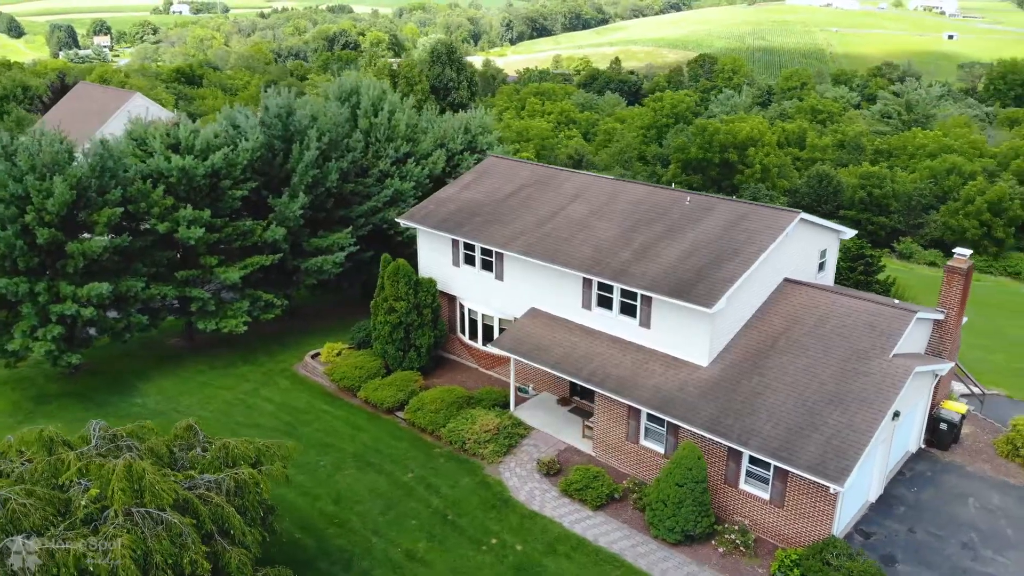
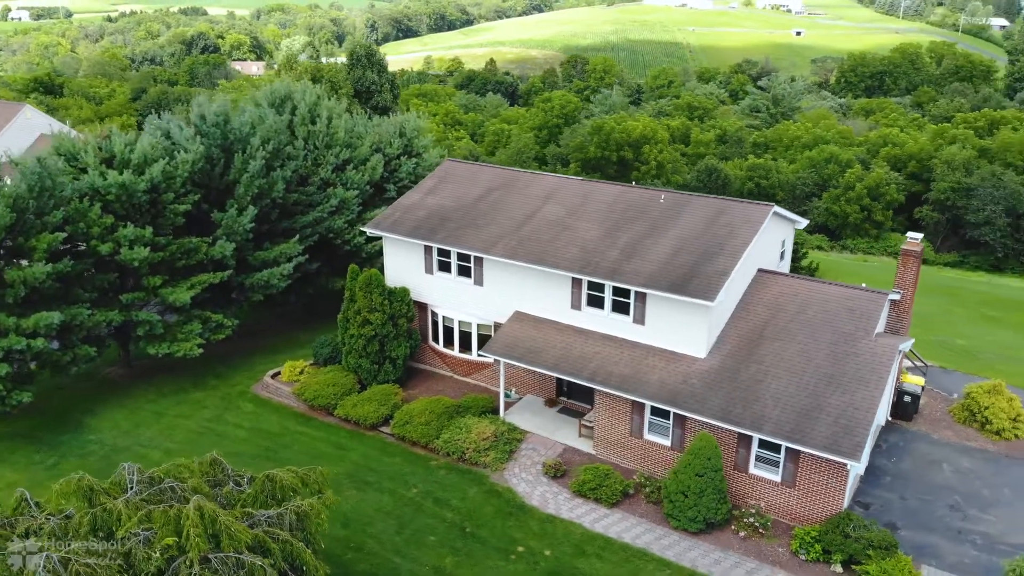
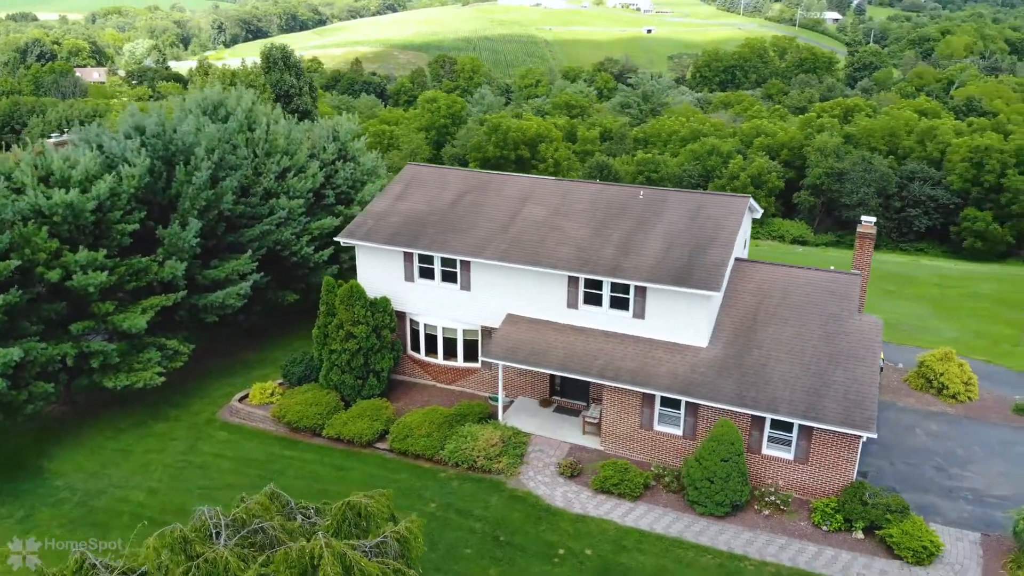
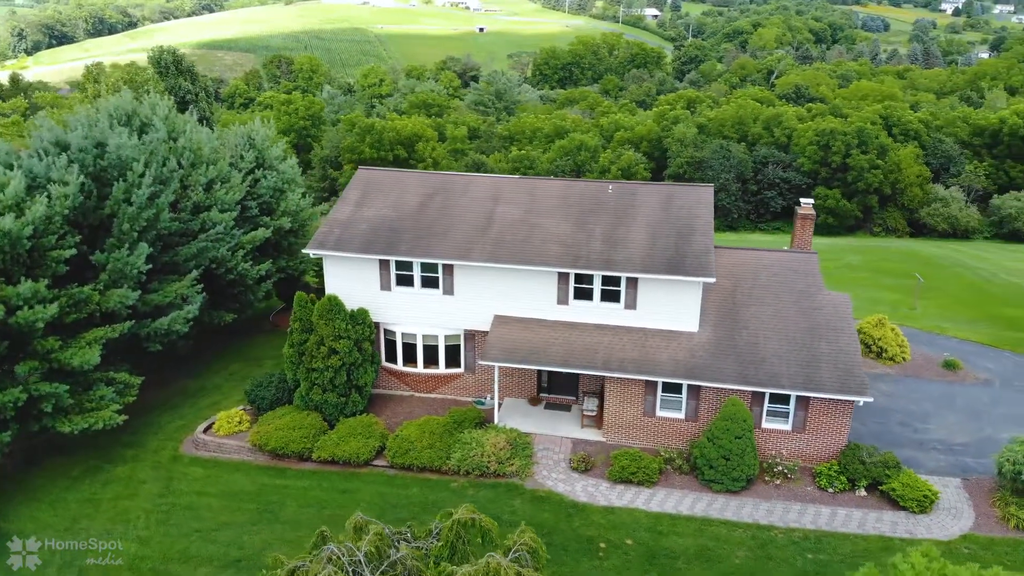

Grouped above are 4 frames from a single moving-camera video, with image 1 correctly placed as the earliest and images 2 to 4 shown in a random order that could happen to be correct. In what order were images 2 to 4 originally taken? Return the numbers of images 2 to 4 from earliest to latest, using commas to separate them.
2, 3, 4
